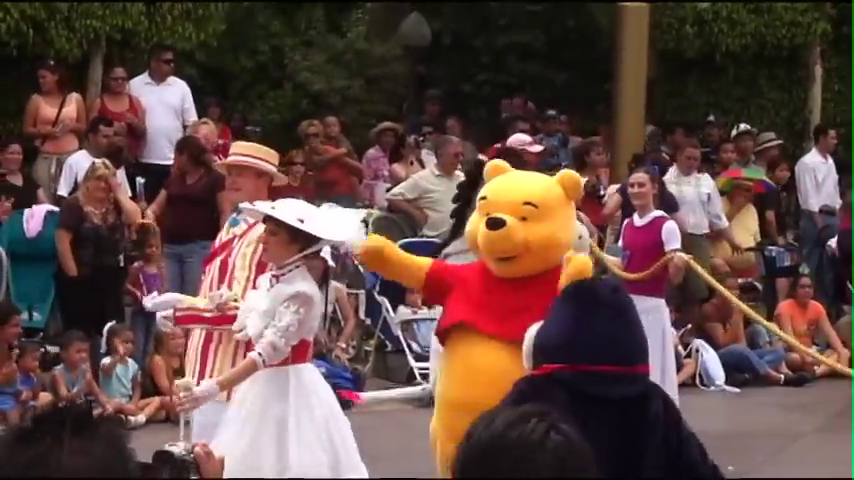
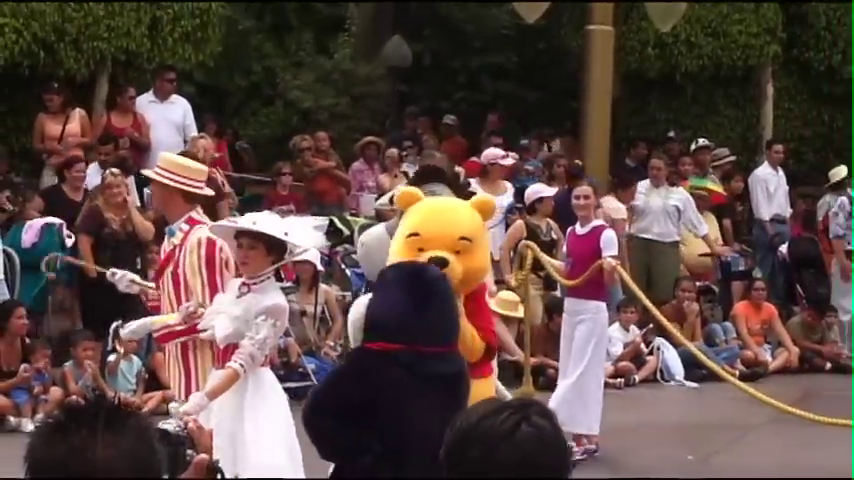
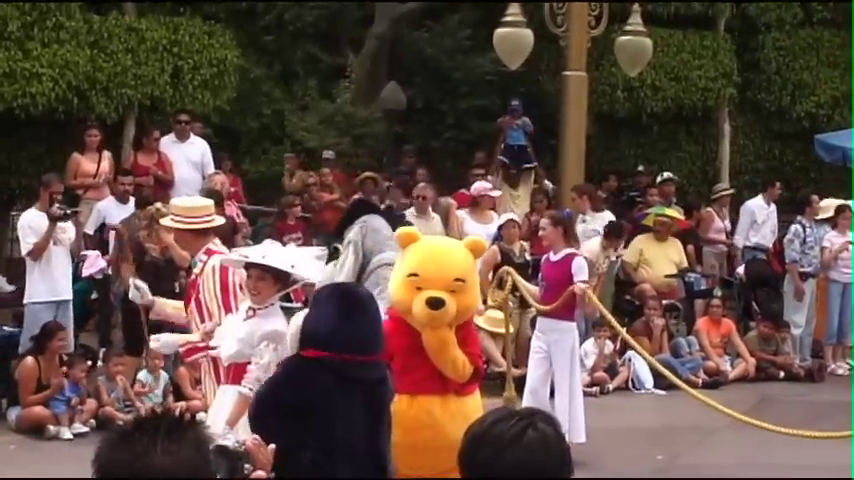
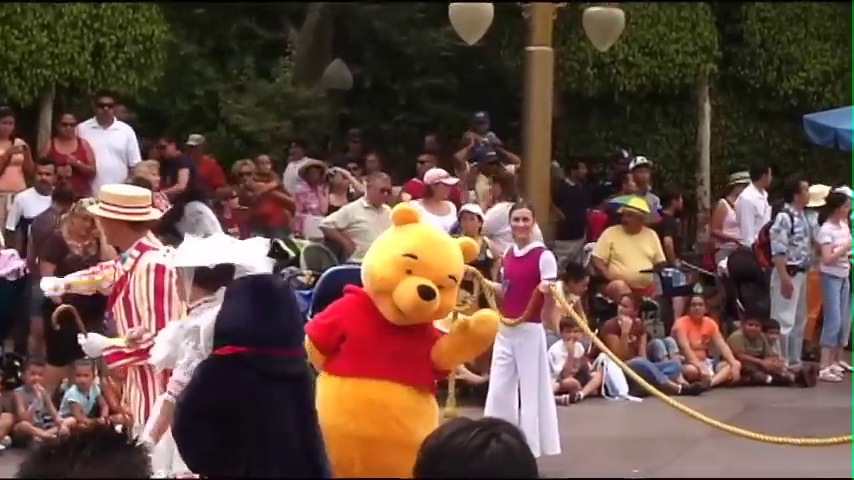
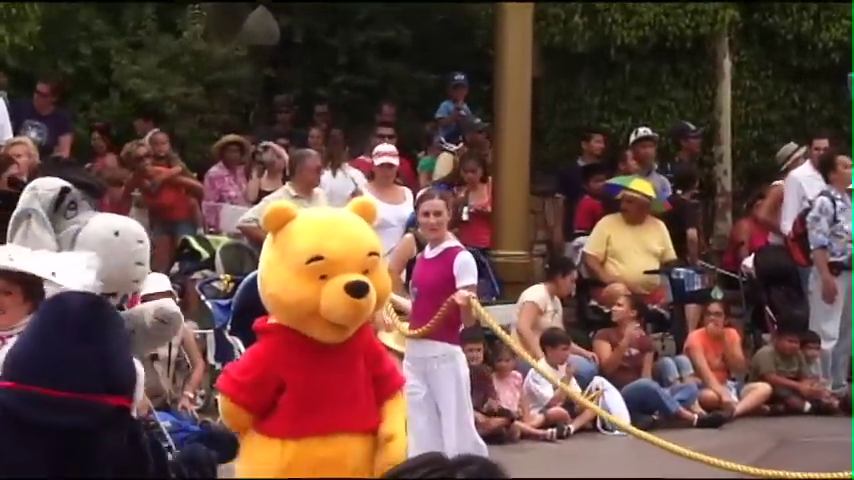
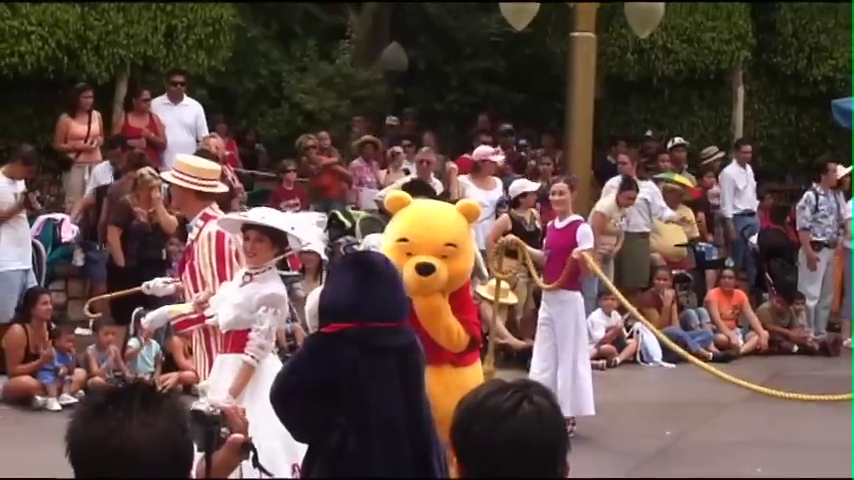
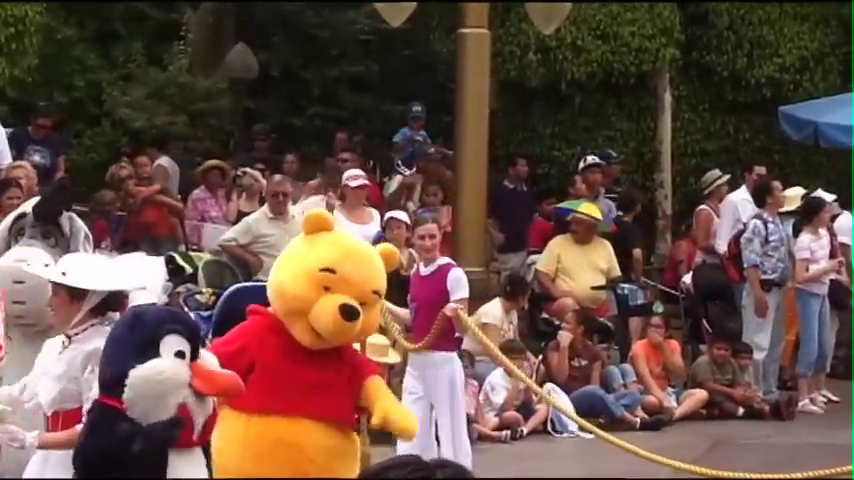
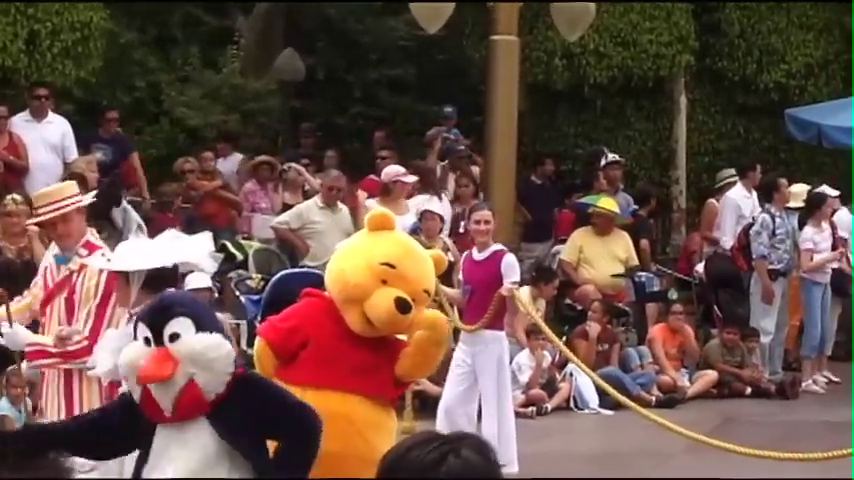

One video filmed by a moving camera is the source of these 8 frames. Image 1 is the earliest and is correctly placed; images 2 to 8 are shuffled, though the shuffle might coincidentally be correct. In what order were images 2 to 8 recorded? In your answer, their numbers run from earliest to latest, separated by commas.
2, 6, 3, 4, 8, 7, 5
